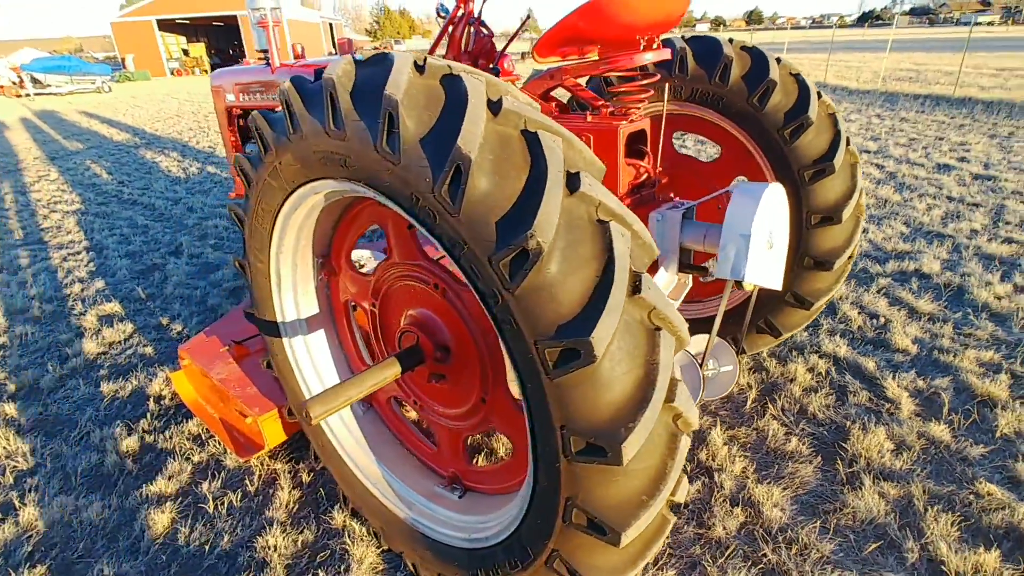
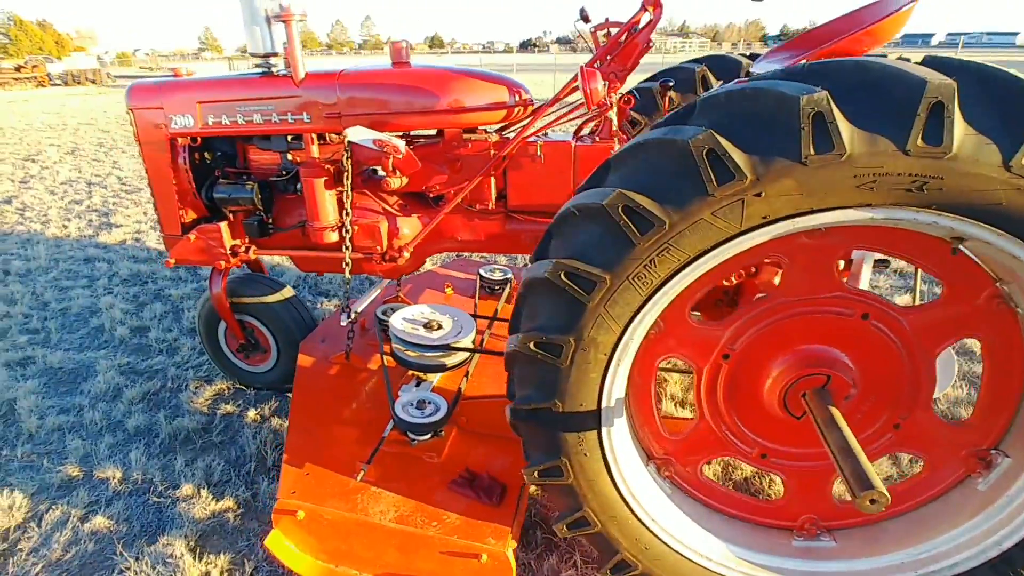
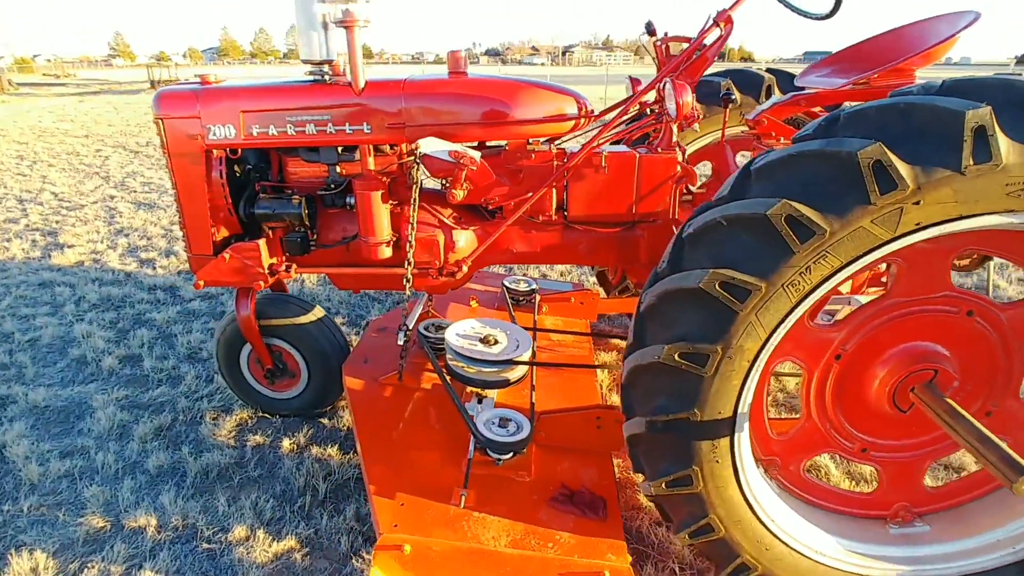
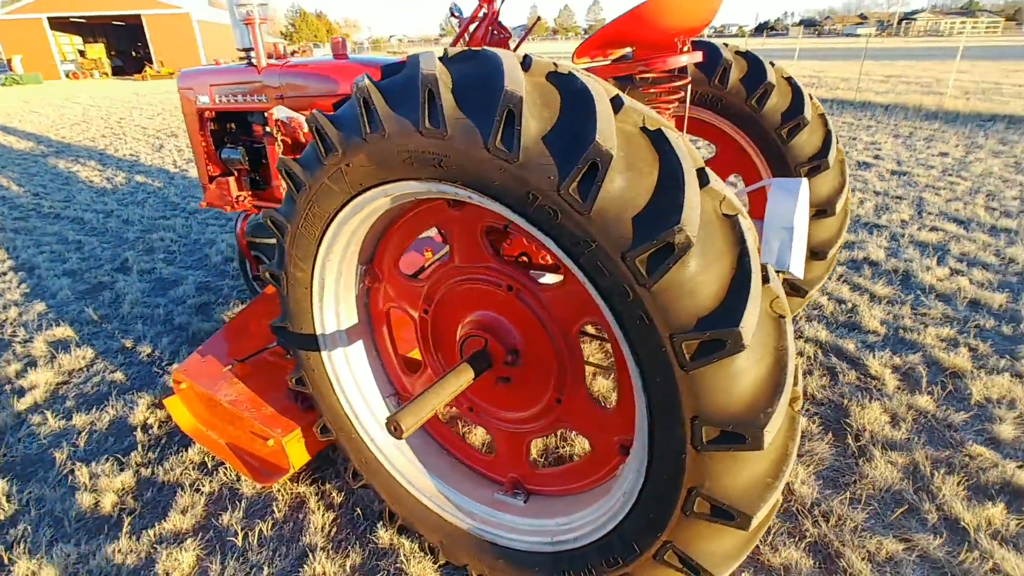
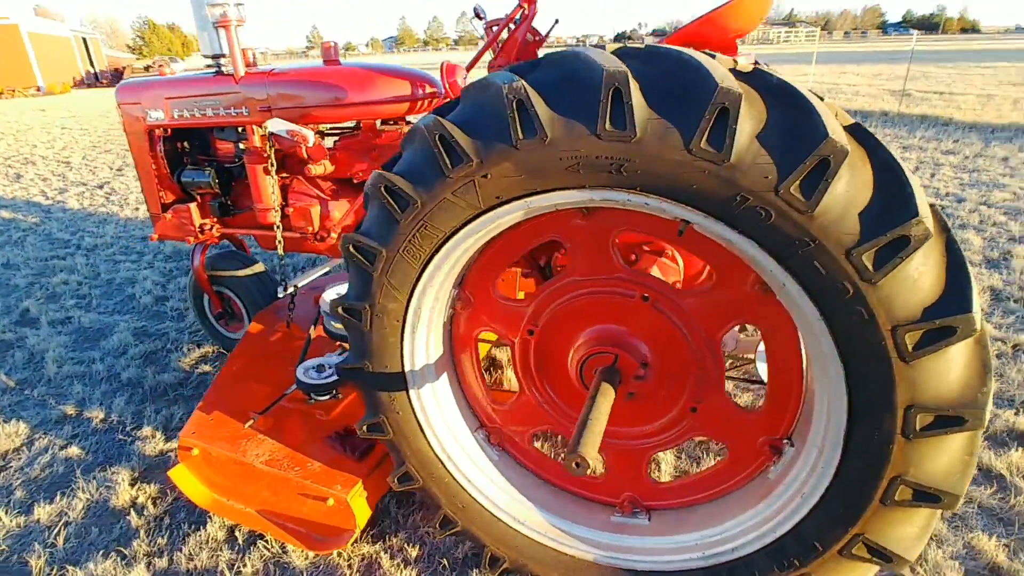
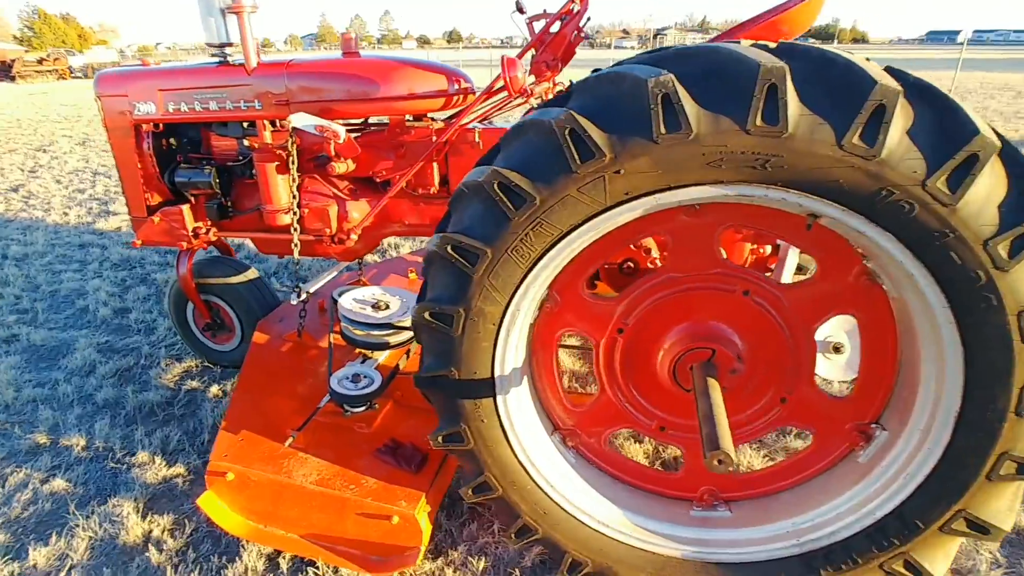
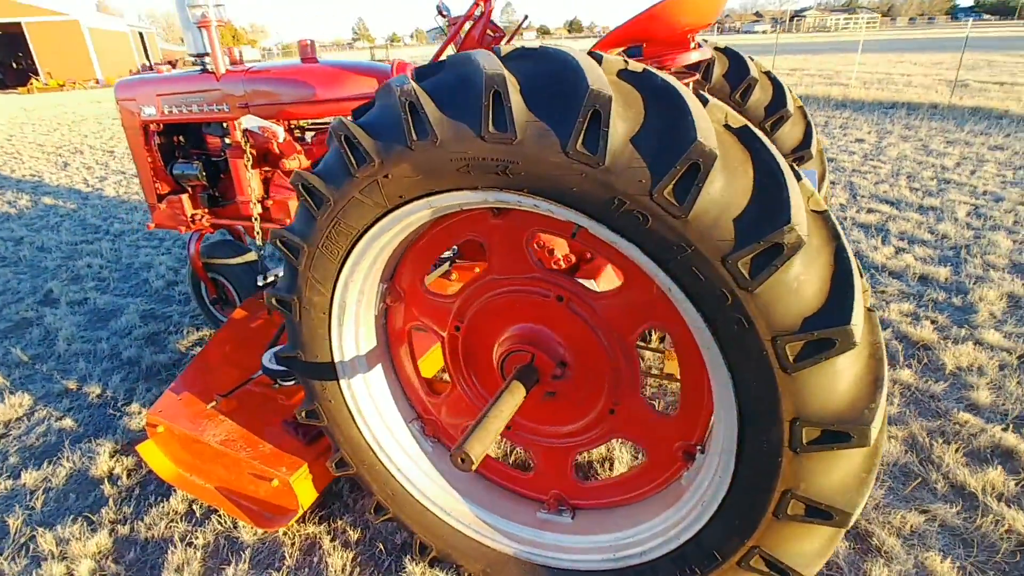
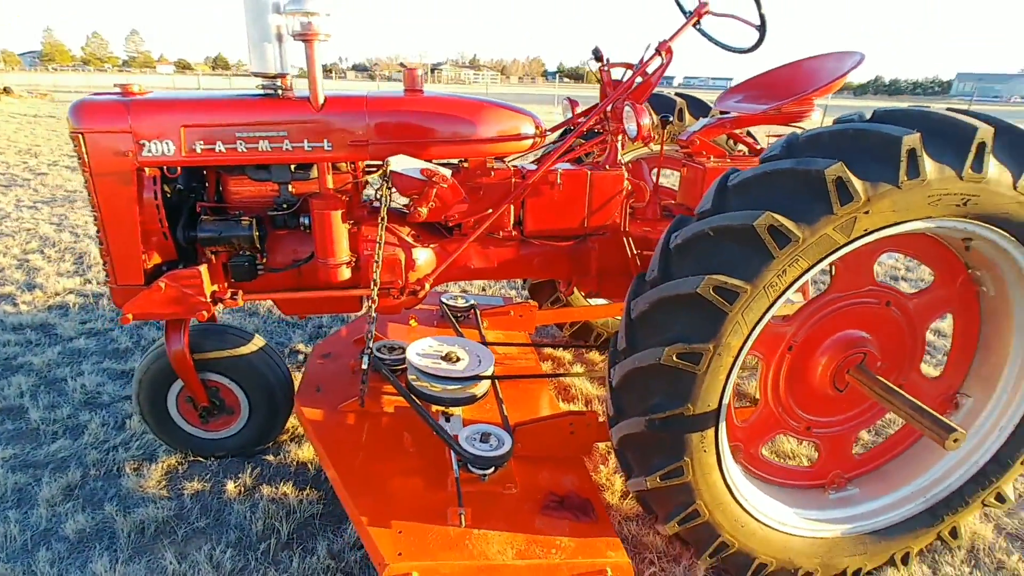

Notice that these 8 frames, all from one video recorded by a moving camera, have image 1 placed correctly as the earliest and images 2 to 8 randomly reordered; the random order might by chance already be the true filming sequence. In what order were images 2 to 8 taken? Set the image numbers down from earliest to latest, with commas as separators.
4, 7, 5, 6, 2, 3, 8
